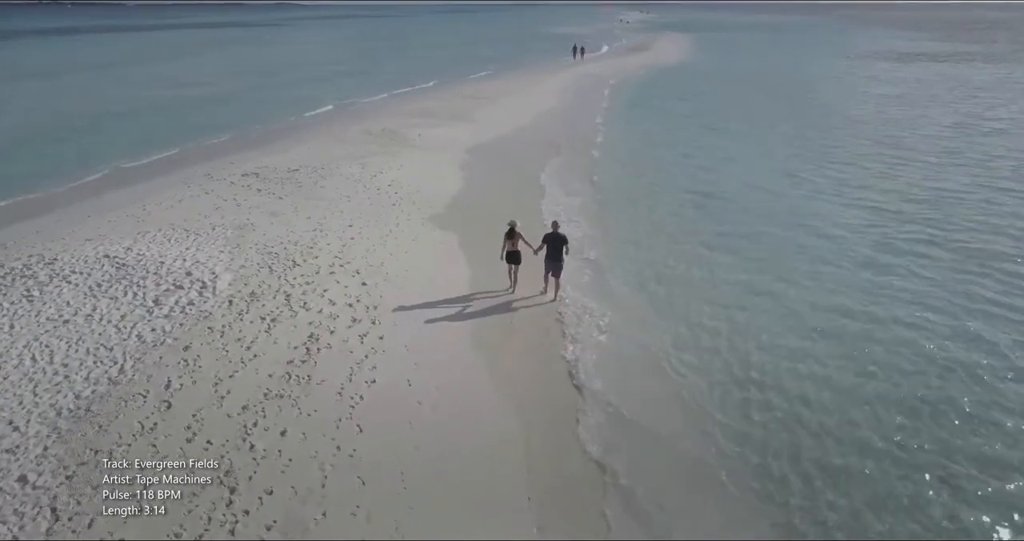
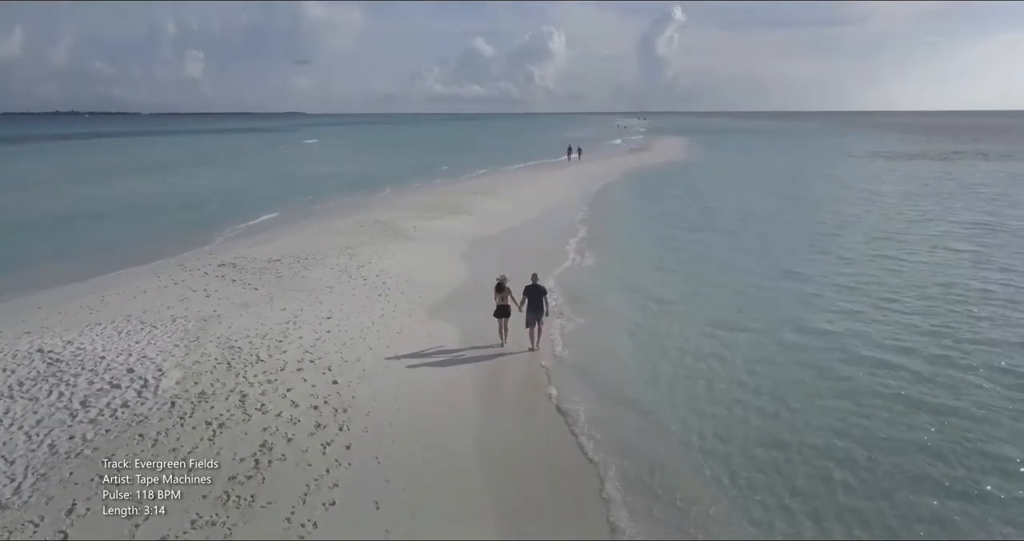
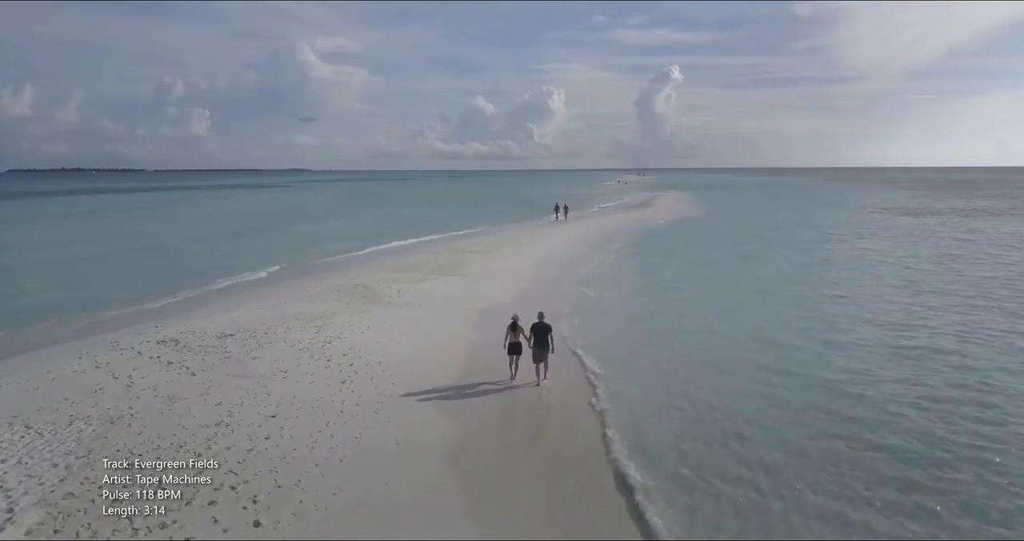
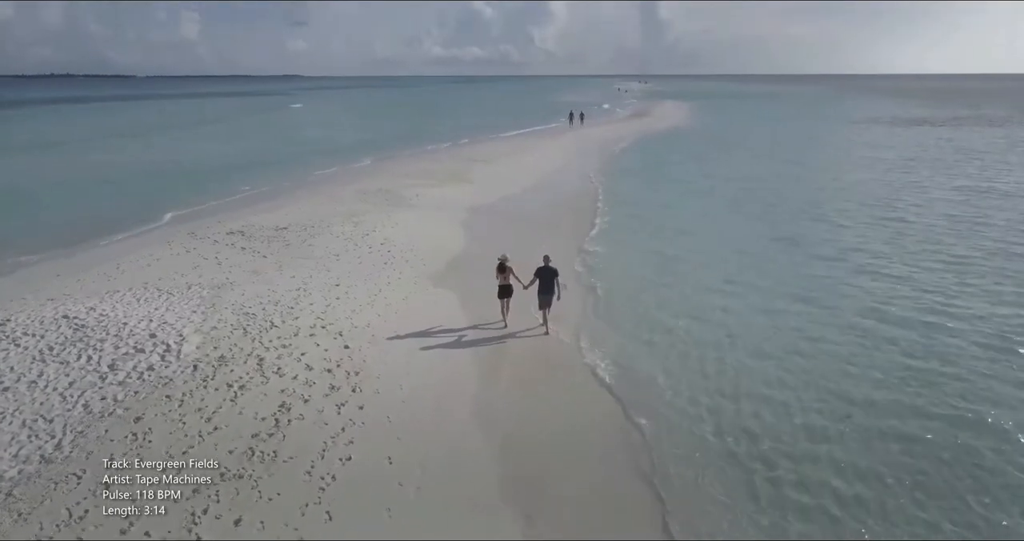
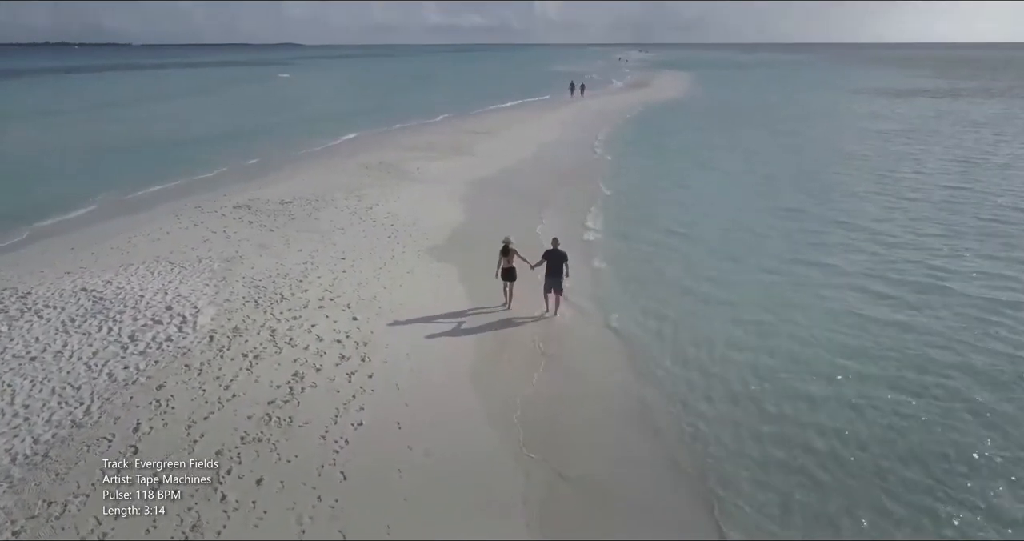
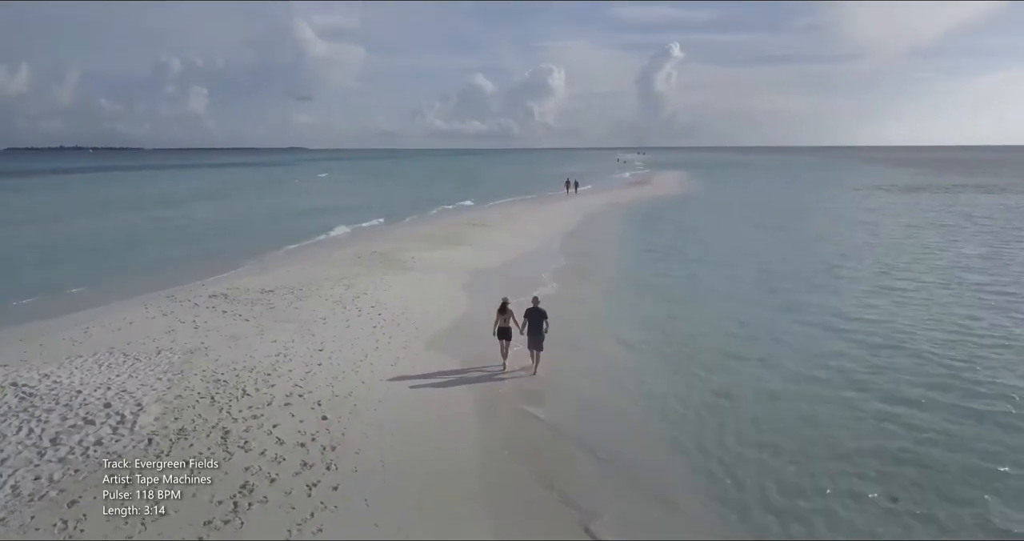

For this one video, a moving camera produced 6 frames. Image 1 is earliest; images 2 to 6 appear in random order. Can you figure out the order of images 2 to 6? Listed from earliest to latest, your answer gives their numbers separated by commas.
5, 4, 2, 6, 3
